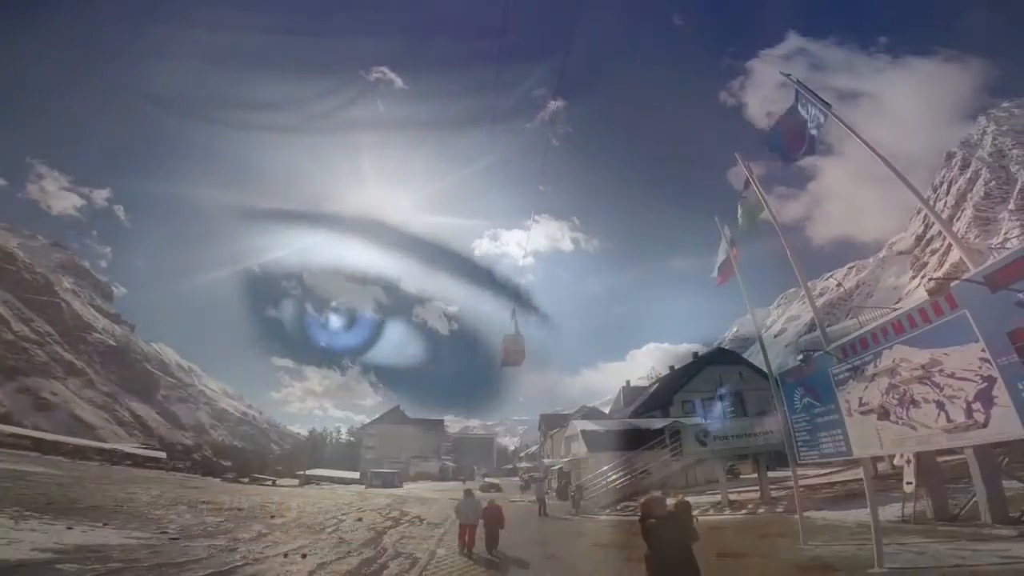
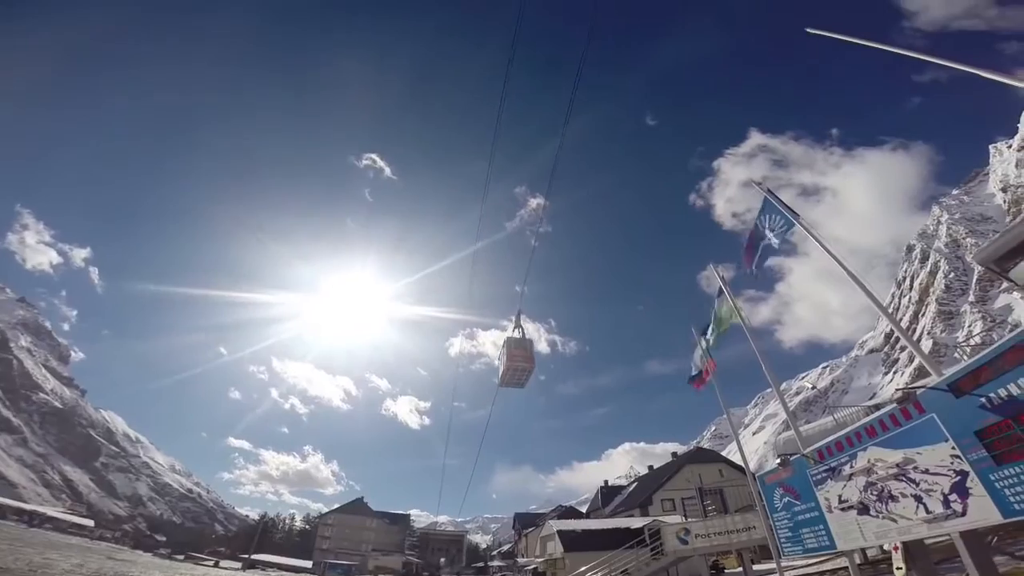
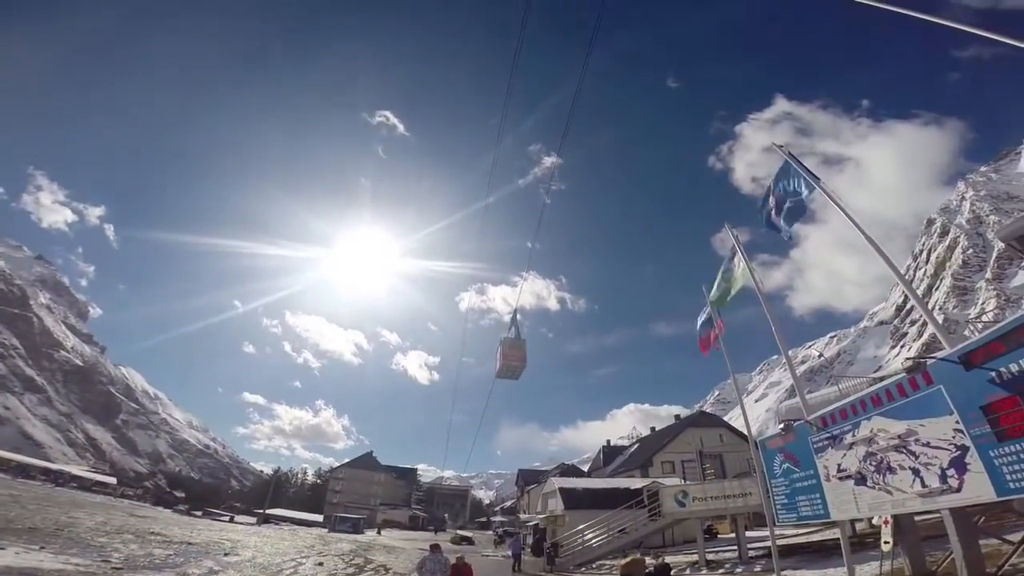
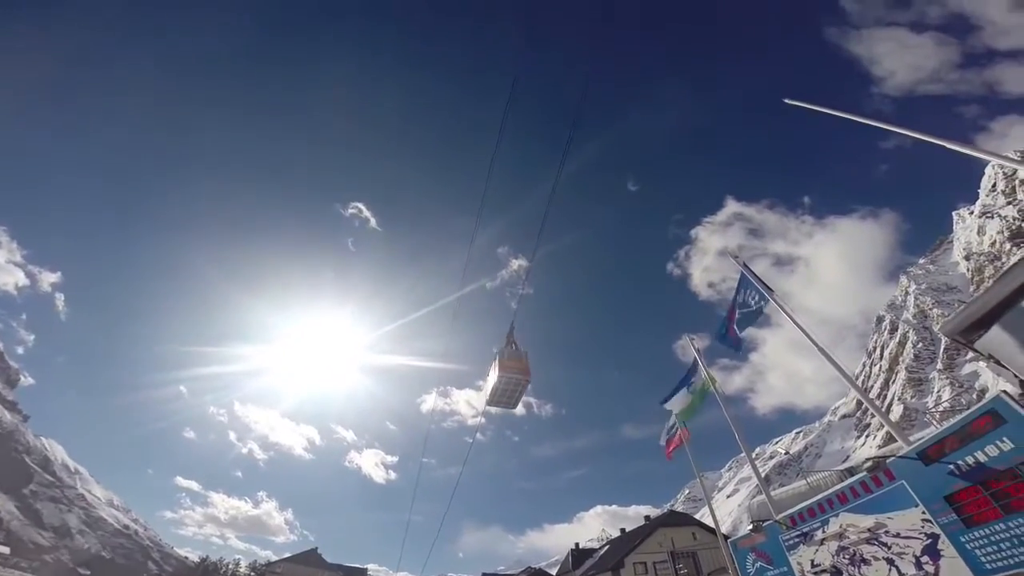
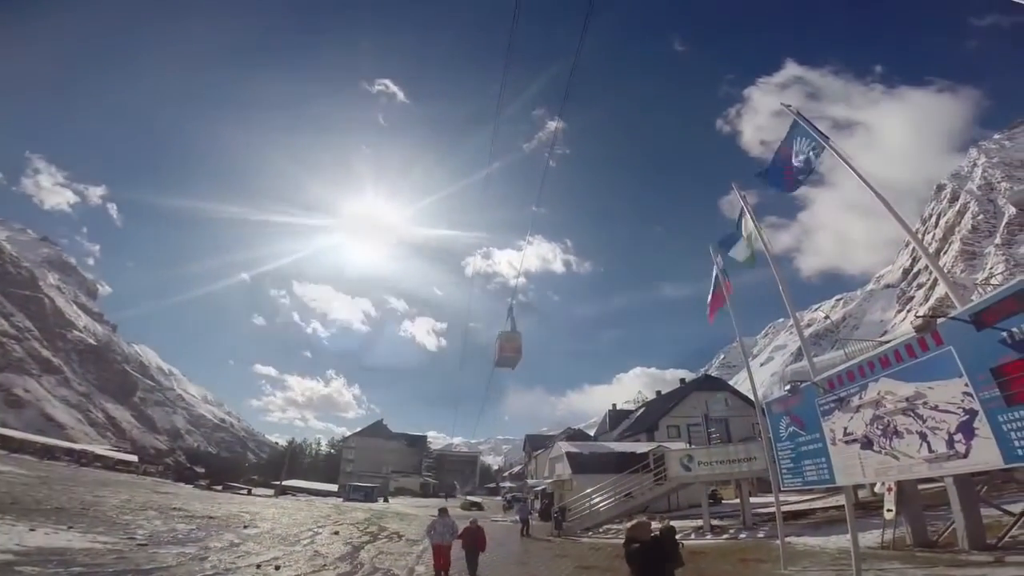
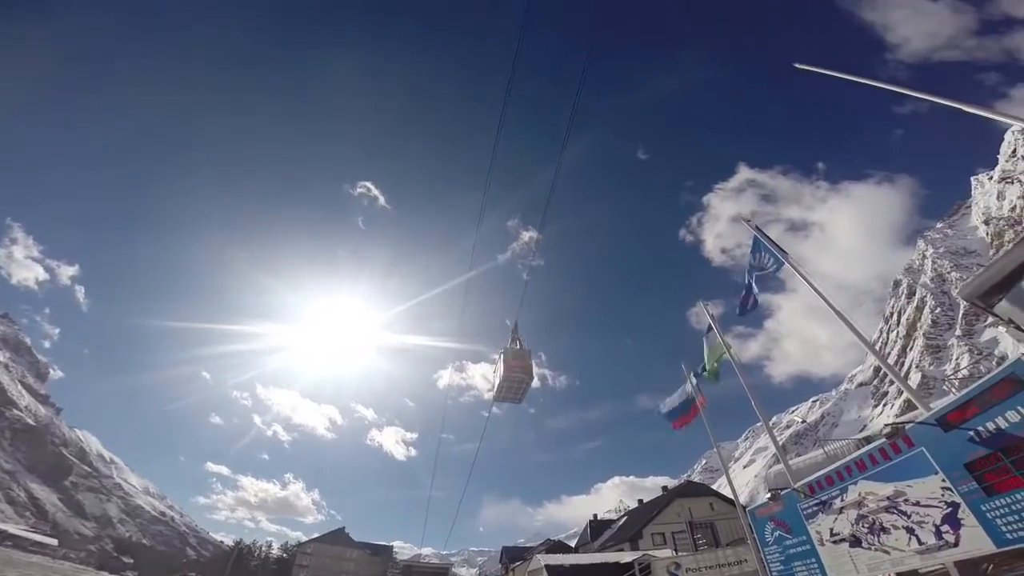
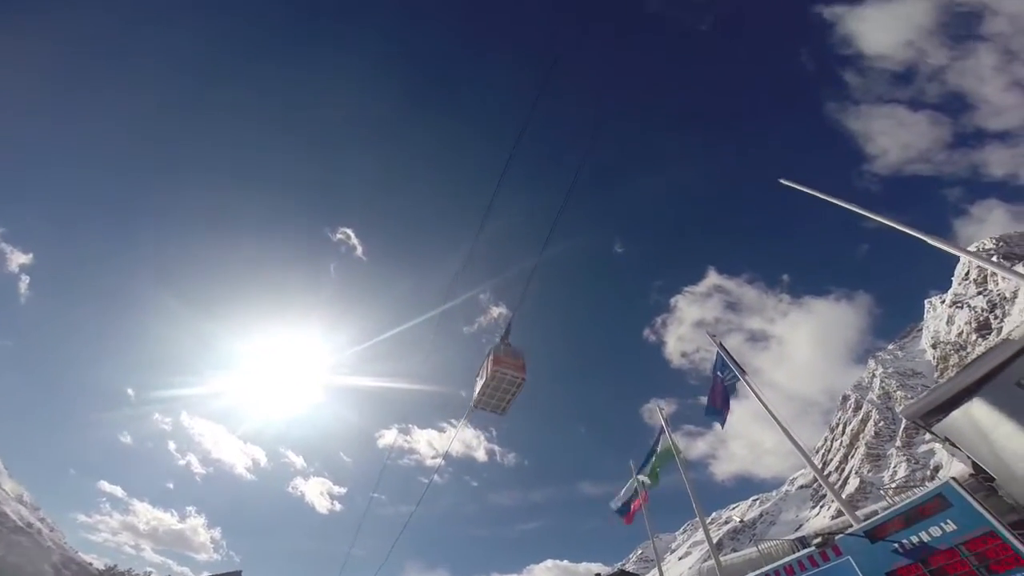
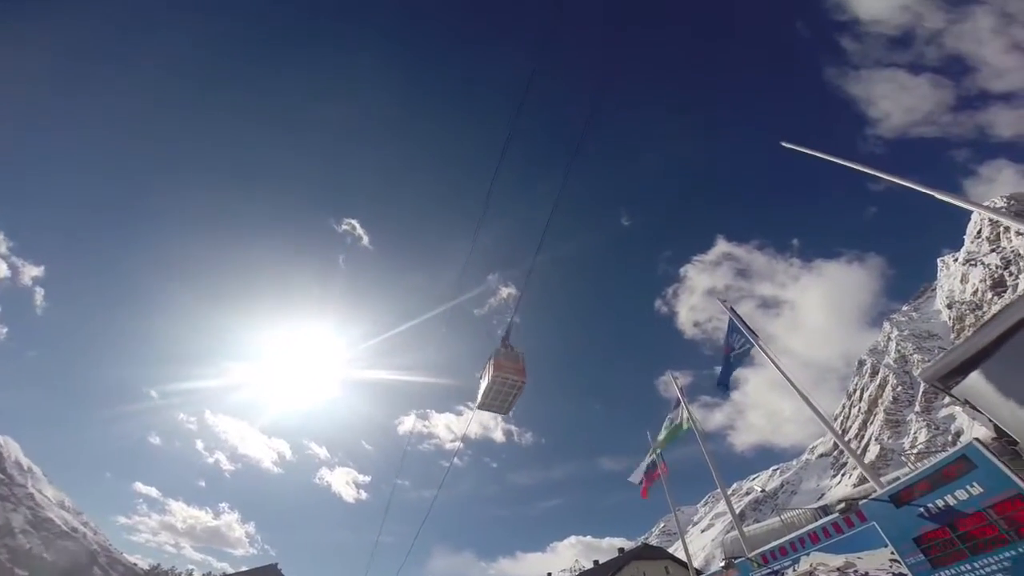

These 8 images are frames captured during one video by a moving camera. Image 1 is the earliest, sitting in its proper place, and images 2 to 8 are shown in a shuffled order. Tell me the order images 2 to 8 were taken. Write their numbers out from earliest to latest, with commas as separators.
5, 3, 2, 6, 4, 8, 7
